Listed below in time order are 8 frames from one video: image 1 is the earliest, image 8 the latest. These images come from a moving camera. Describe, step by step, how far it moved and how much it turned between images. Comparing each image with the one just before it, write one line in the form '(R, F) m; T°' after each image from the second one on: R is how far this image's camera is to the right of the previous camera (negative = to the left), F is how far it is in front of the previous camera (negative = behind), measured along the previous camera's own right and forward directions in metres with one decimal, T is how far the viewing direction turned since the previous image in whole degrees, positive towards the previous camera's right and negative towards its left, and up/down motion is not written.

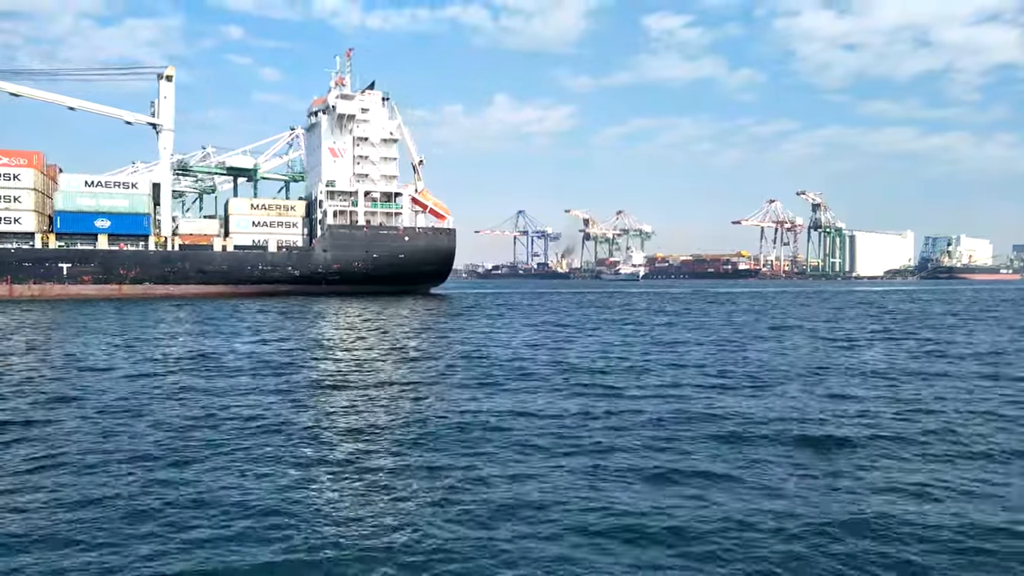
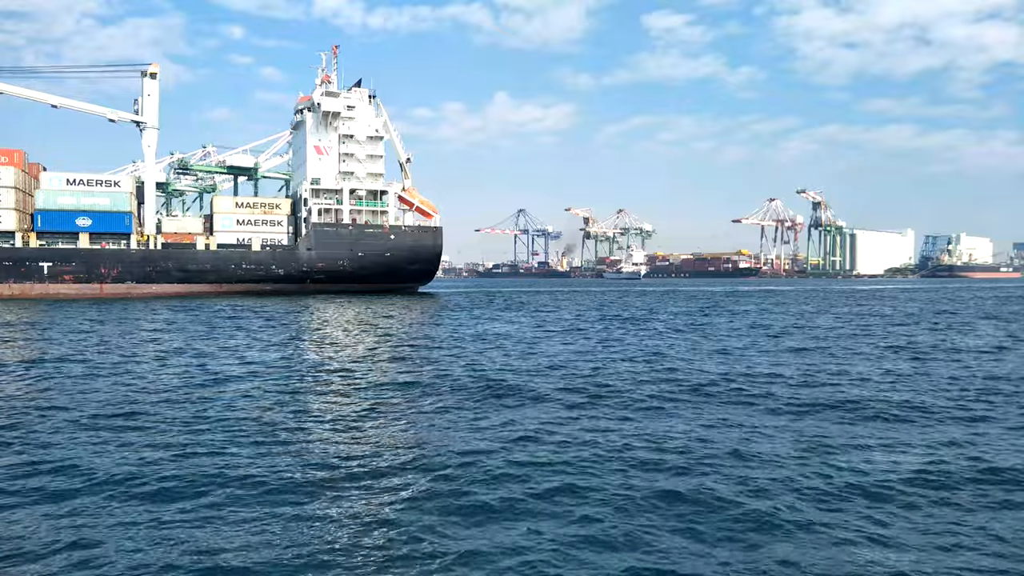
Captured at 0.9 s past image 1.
(+0.7, +0.3) m; 0°
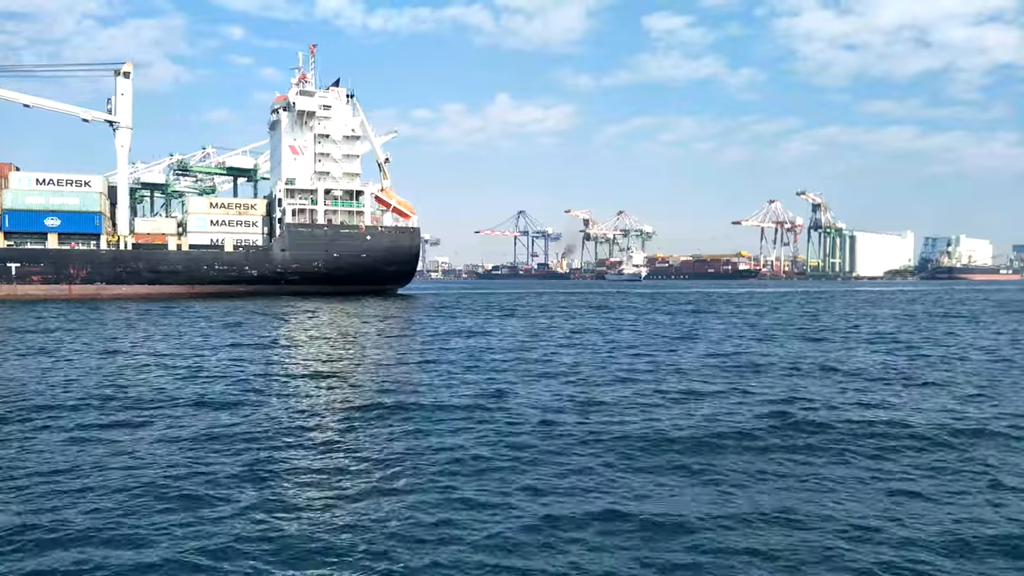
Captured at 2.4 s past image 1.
(+1.1, +0.4) m; 0°
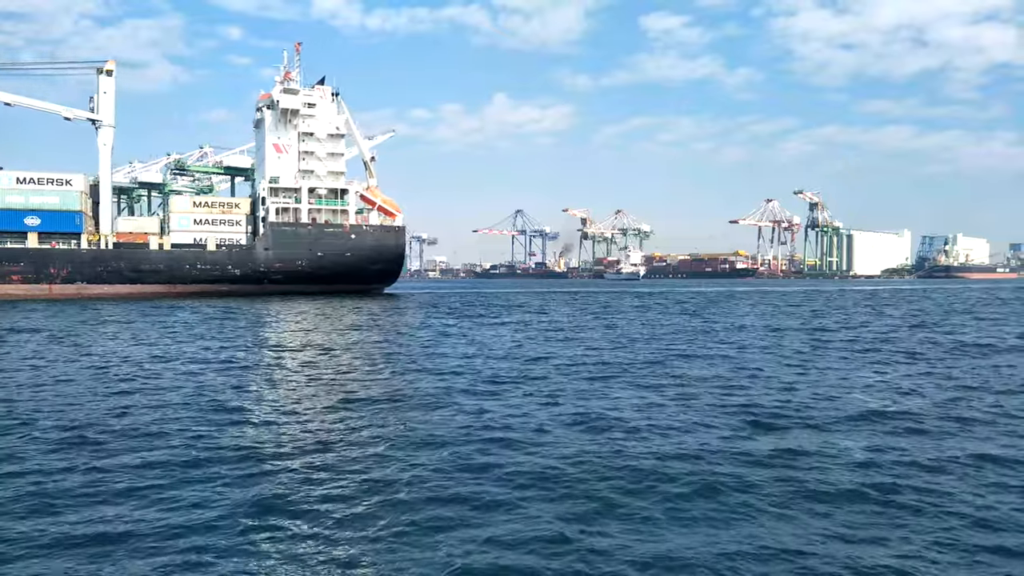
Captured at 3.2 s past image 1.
(+0.6, +0.2) m; 0°
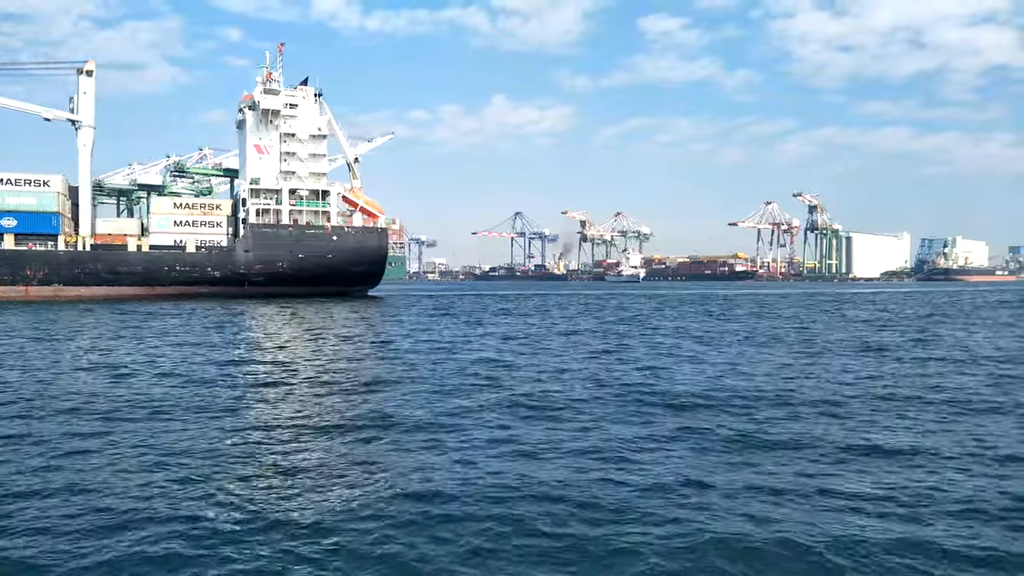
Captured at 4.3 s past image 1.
(+0.8, +0.3) m; 0°
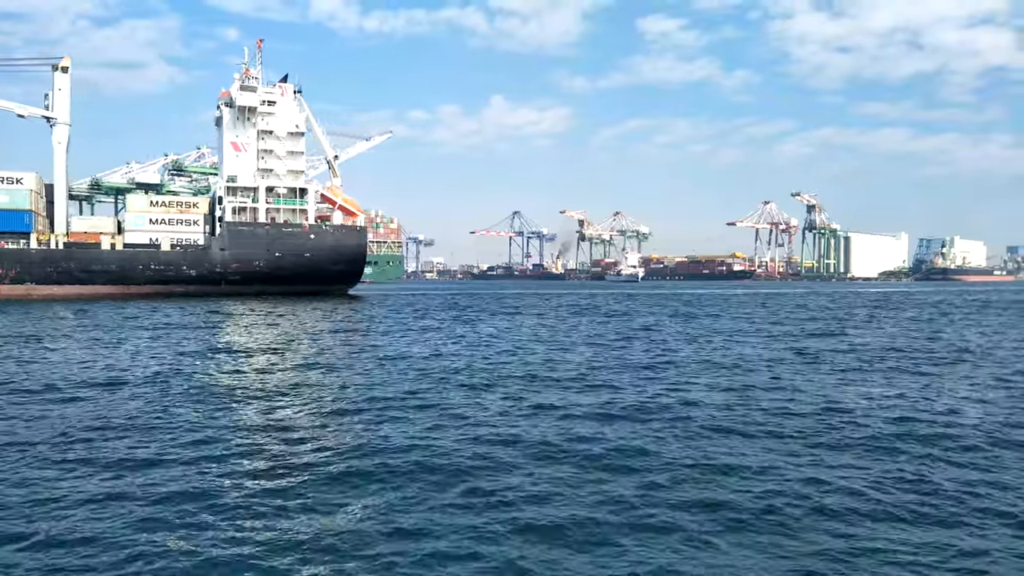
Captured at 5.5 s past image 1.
(+0.9, +0.3) m; 0°
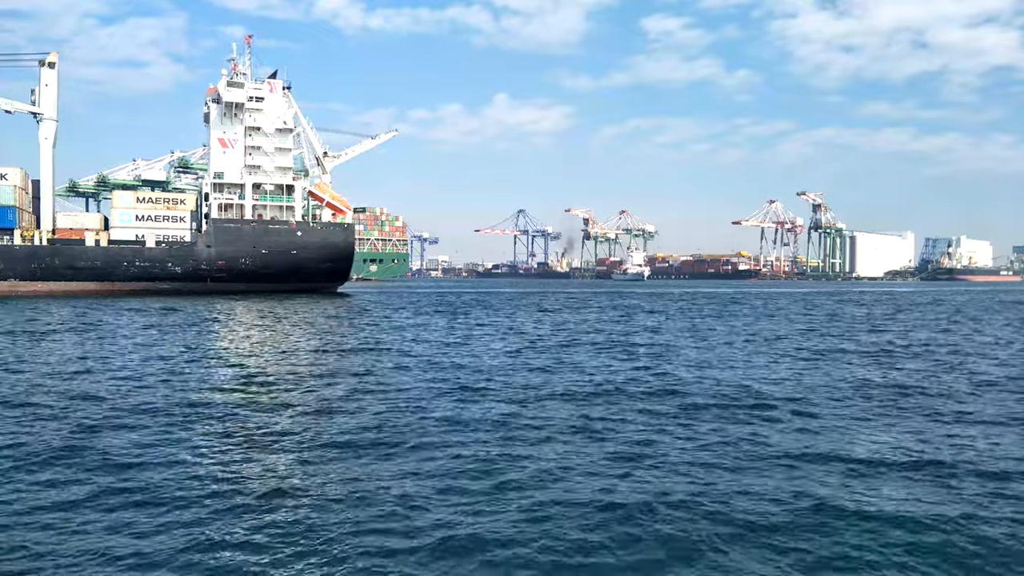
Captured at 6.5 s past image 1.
(+0.7, +0.3) m; 0°
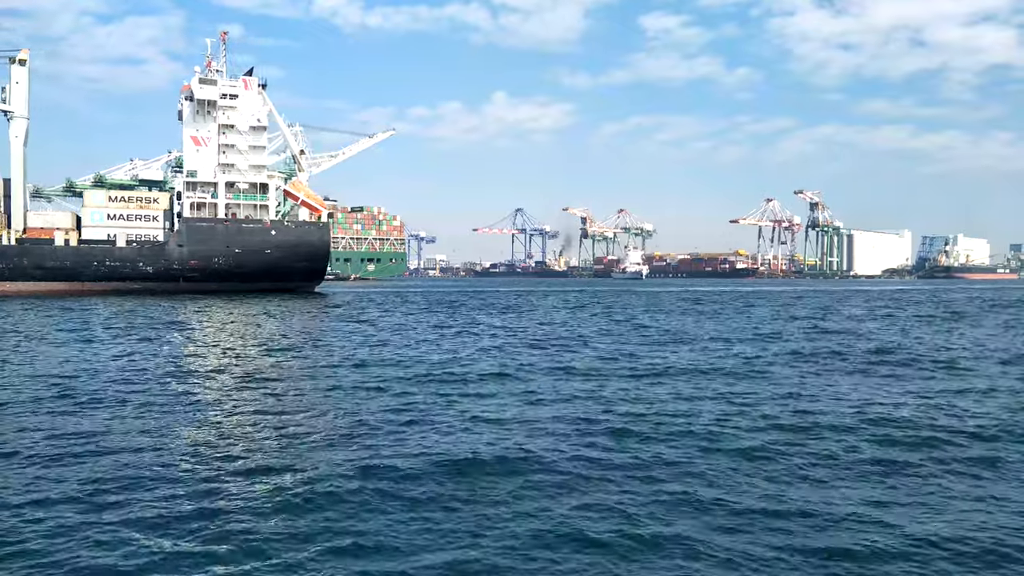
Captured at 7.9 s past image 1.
(+1.0, +0.4) m; 0°
